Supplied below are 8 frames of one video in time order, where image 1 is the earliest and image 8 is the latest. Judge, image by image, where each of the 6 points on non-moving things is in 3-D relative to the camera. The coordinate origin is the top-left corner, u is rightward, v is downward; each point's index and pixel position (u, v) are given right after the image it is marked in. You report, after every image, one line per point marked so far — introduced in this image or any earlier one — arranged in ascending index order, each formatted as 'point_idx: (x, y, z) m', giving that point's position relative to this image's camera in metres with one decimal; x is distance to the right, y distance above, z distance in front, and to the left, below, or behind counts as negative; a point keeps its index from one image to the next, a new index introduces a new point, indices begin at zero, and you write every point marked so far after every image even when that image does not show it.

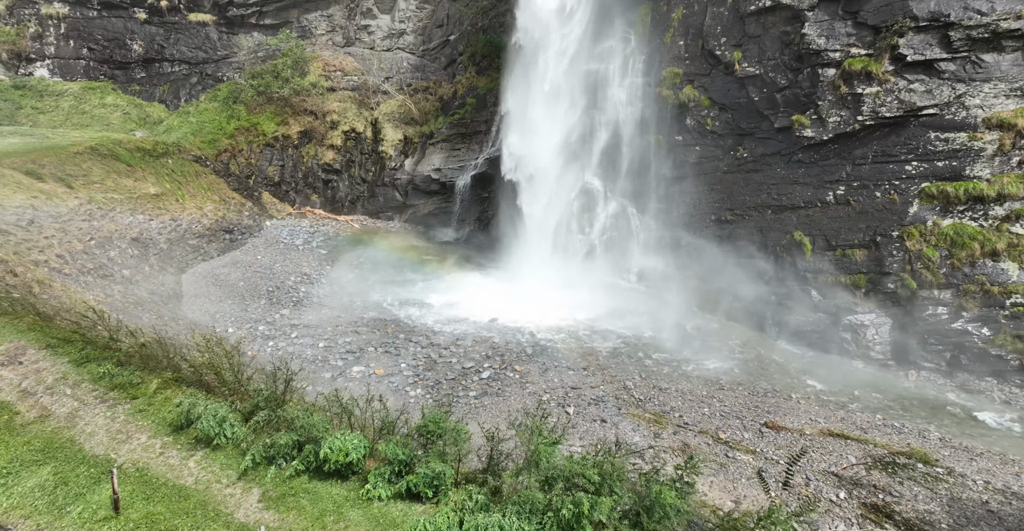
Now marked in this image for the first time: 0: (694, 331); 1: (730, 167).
0: (+4.5, -1.7, +13.2) m
1: (+6.0, +2.7, +14.6) m
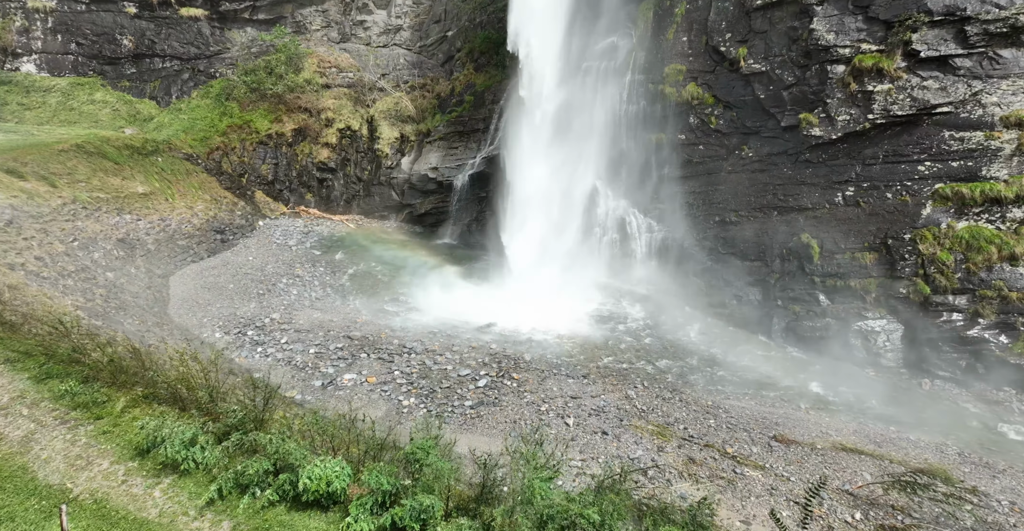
0: (+4.5, -1.8, +12.8) m
1: (+5.9, +2.6, +14.2) m
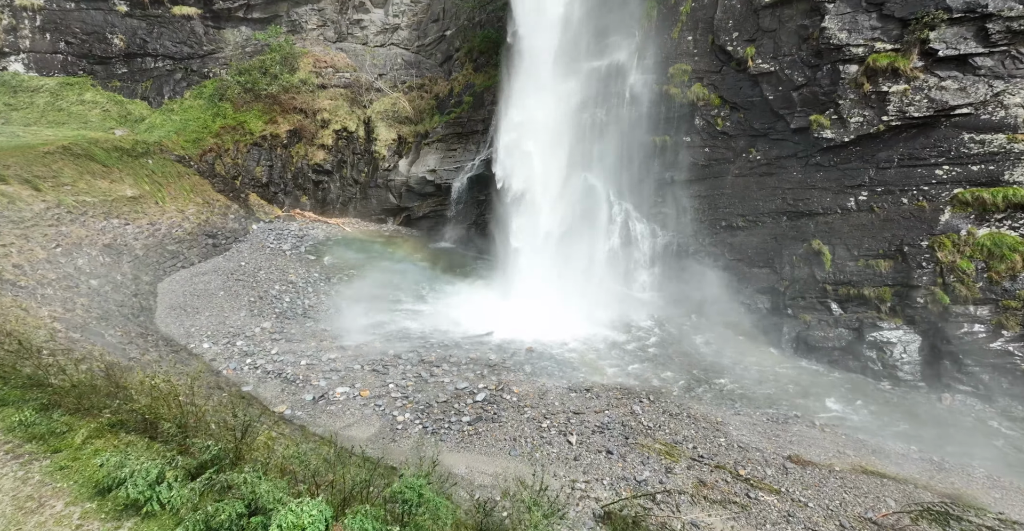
0: (+4.5, -2.0, +12.4) m
1: (+5.9, +2.5, +13.7) m
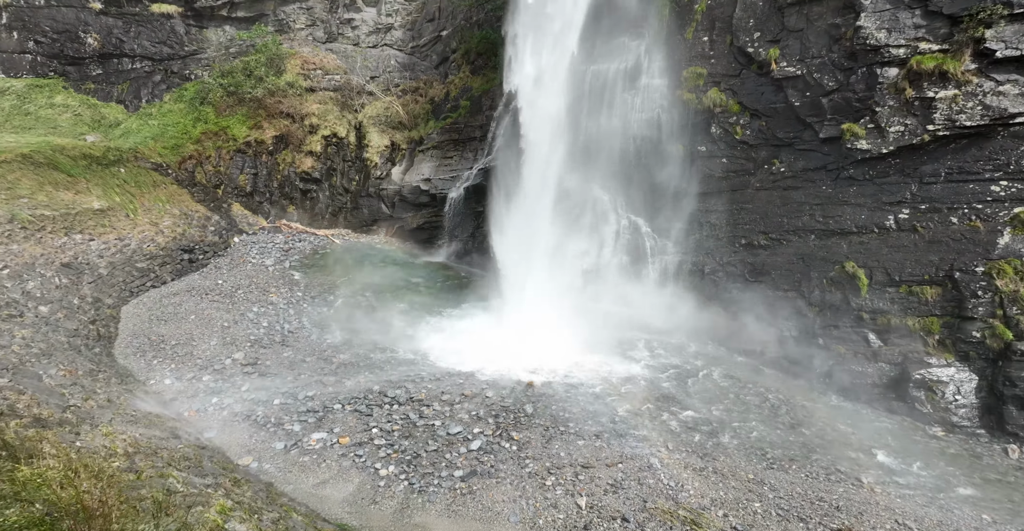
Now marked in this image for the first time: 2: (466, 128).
0: (+4.5, -2.5, +11.1) m
1: (+5.9, +1.9, +12.5) m
2: (-1.7, +4.9, +19.2) m
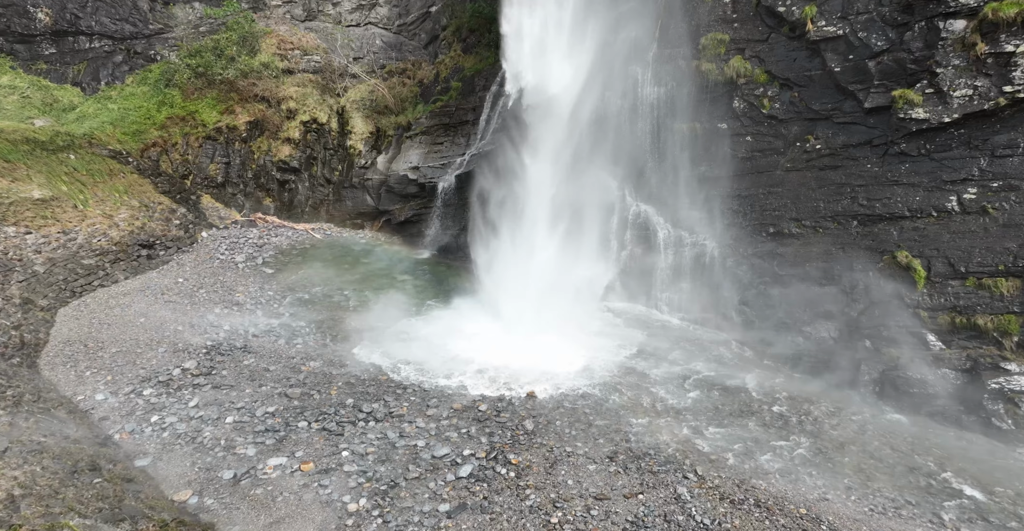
0: (+4.4, -2.3, +9.5) m
1: (+5.8, +2.1, +10.9) m
2: (-1.8, +5.1, +17.6) m
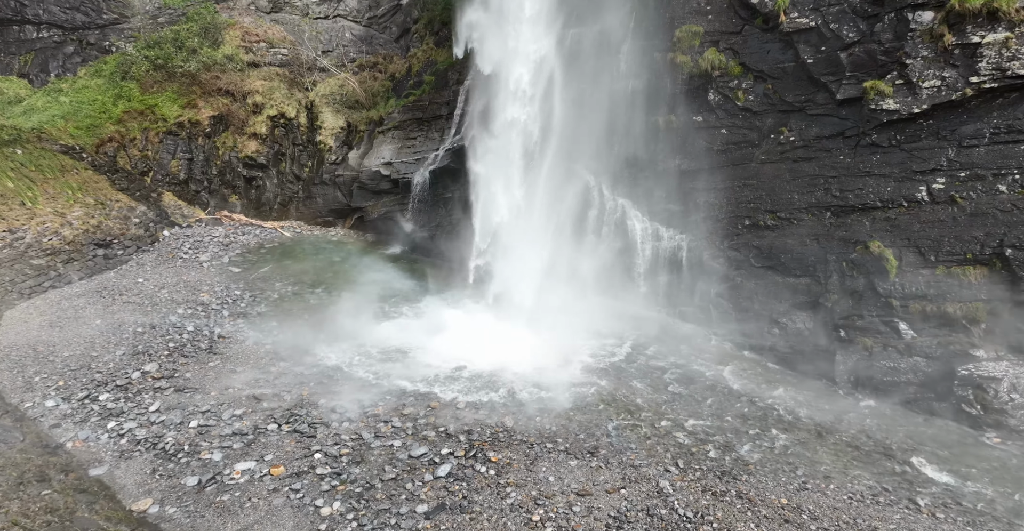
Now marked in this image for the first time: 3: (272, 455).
0: (+4.0, -2.1, +9.5) m
1: (+5.3, +2.3, +11.0) m
2: (-2.7, +5.2, +17.3) m
3: (-3.4, -2.7, +7.6) m
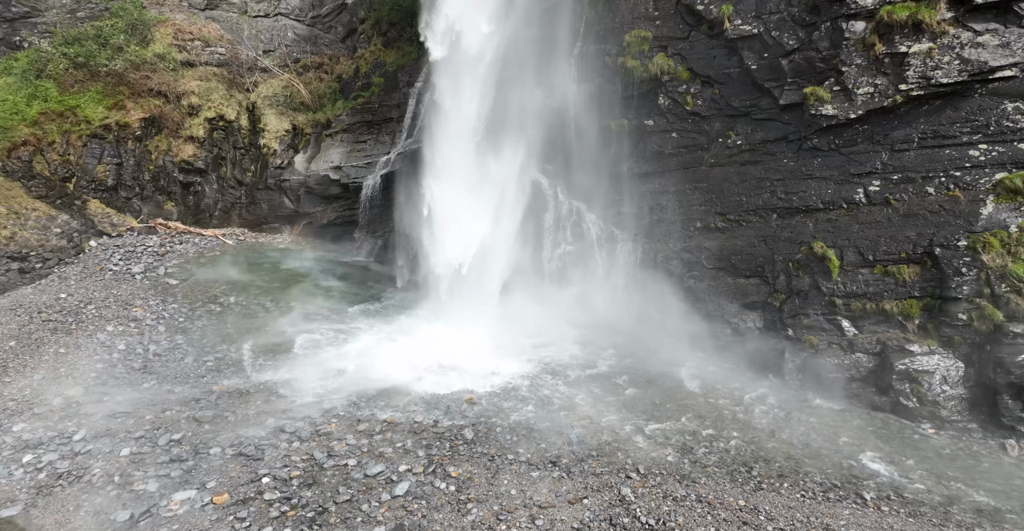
0: (+3.3, -2.2, +9.7) m
1: (+4.4, +2.3, +11.2) m
2: (-4.2, +5.0, +16.8) m
3: (-3.9, -2.9, +7.1) m
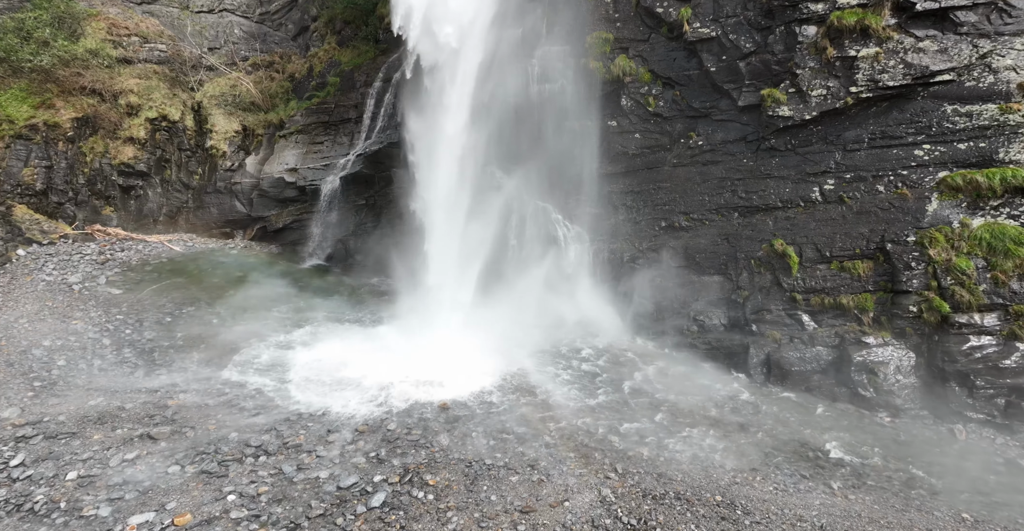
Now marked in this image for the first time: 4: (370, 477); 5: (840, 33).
0: (+2.8, -2.2, +9.8) m
1: (+3.7, +2.3, +11.5) m
2: (-5.4, +4.8, +16.3) m
3: (-4.2, -3.0, +6.6) m
4: (-1.9, -2.9, +7.2) m
5: (+5.9, +4.1, +9.6) m
